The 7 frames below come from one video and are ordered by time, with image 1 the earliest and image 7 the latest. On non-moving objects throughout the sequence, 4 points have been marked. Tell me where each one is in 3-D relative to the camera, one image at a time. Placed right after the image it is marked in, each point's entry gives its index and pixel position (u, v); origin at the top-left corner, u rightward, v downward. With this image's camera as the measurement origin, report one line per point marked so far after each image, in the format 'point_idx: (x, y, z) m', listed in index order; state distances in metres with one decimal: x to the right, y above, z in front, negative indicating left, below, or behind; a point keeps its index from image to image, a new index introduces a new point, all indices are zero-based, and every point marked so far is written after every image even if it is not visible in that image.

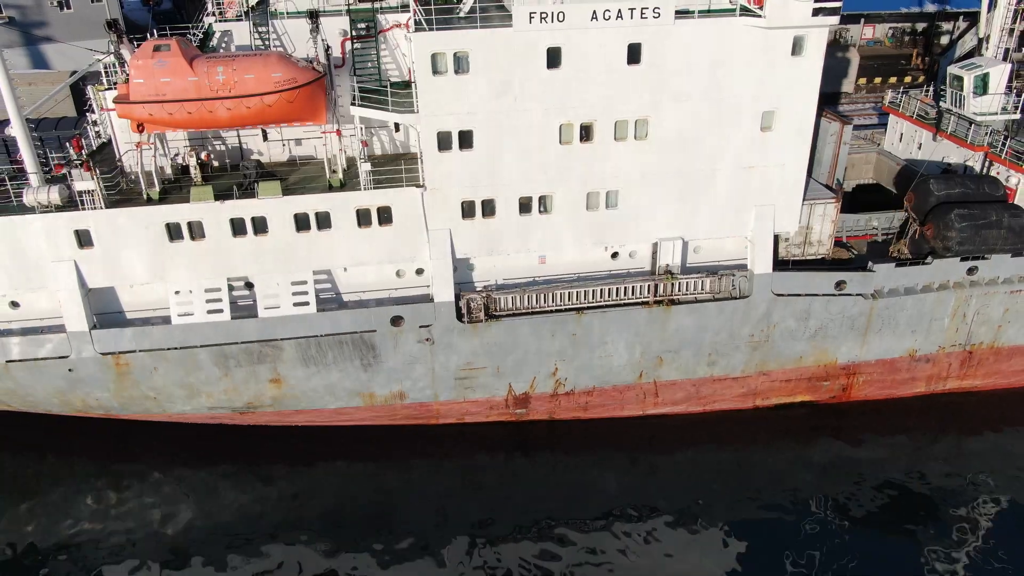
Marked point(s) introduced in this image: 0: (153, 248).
0: (-4.6, +0.5, +10.1) m
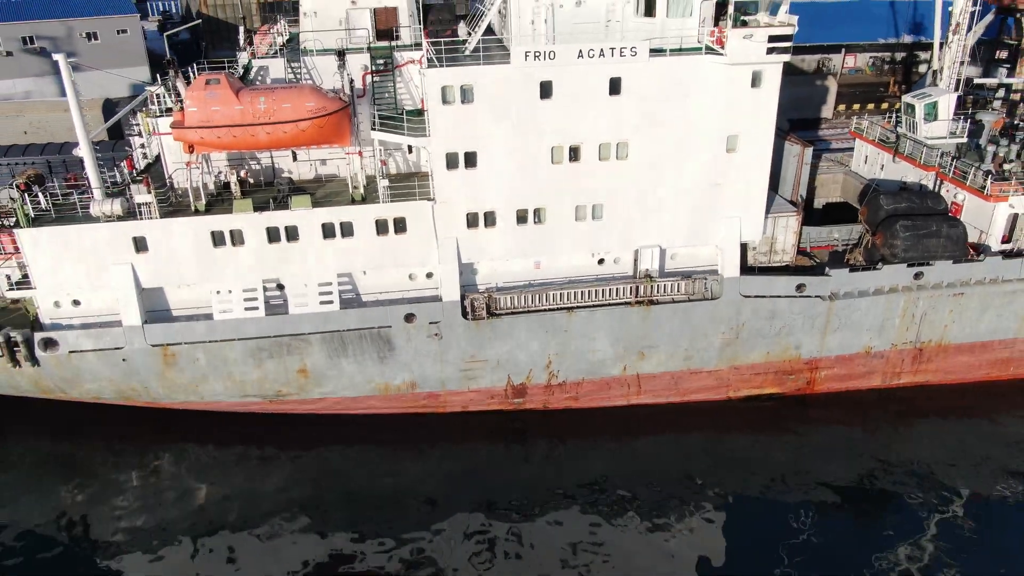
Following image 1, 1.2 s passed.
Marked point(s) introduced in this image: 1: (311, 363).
0: (-4.7, +0.5, +11.7) m
1: (-3.2, -1.2, +12.2) m
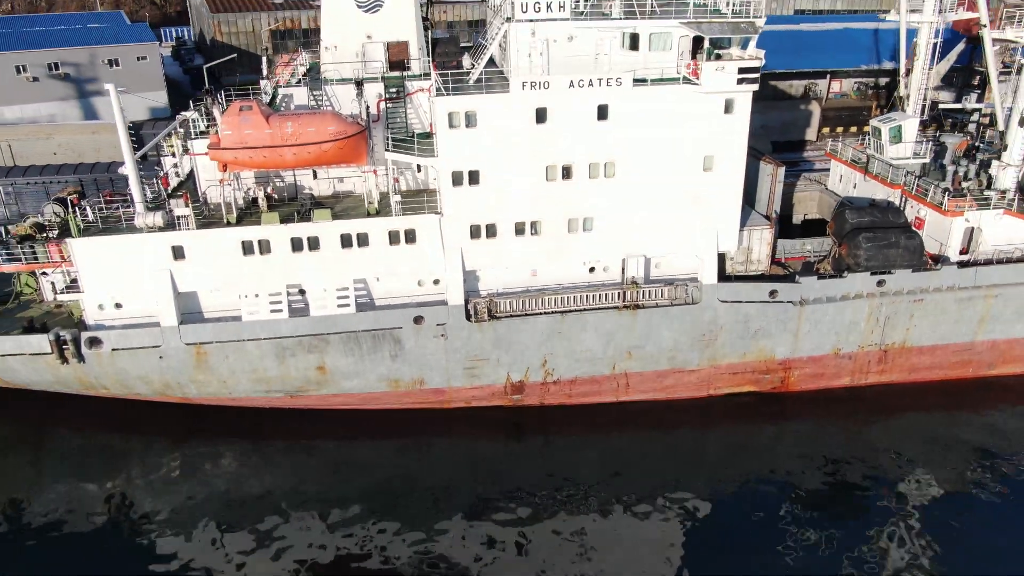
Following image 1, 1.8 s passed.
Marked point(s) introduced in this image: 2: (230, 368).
0: (-4.7, +0.5, +13.0) m
1: (-3.2, -1.3, +13.5) m
2: (-4.9, -1.4, +13.4) m
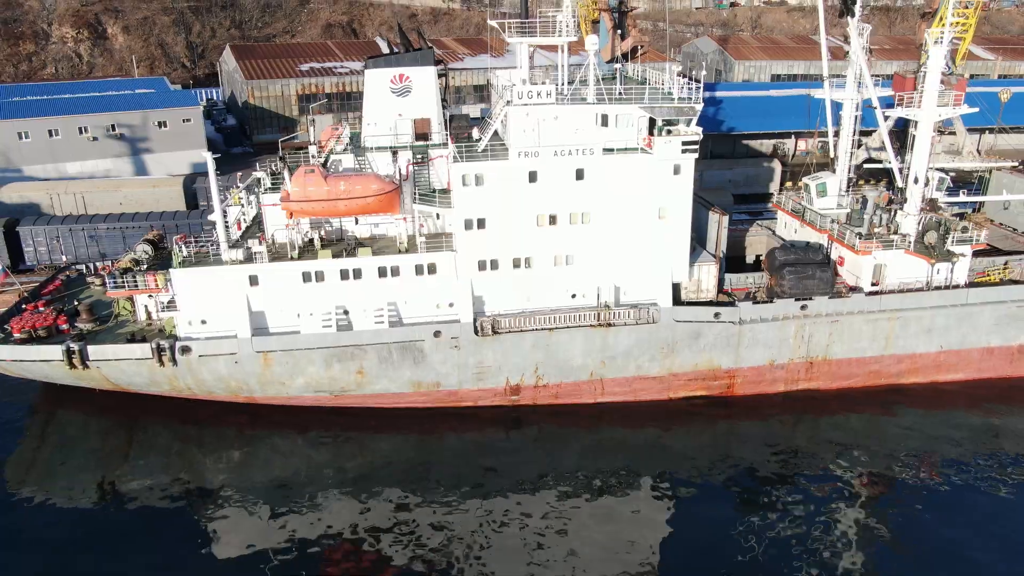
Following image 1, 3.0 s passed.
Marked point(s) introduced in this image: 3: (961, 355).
0: (-4.7, 0.0, +16.7) m
1: (-3.2, -1.7, +17.1) m
2: (-4.9, -1.8, +17.0) m
3: (+11.1, -1.7, +19.1) m
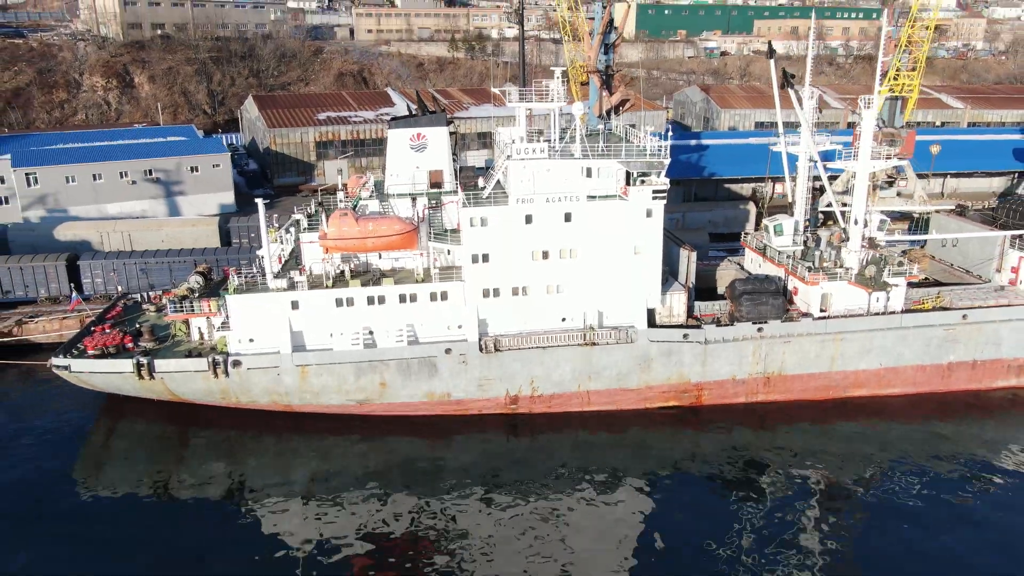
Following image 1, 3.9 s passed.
0: (-4.7, -0.6, +19.9) m
1: (-3.2, -2.4, +20.2) m
2: (-4.9, -2.5, +20.1) m
3: (+11.1, -2.4, +22.2) m
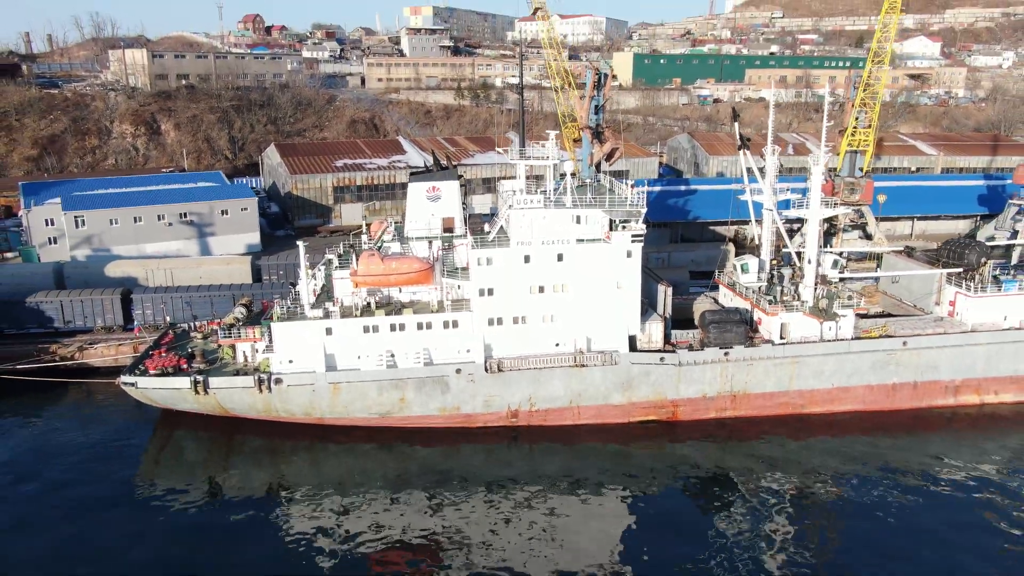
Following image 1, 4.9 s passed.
0: (-4.7, -1.5, +23.4) m
1: (-3.2, -3.3, +23.6) m
2: (-4.9, -3.3, +23.5) m
3: (+11.1, -3.4, +25.5) m
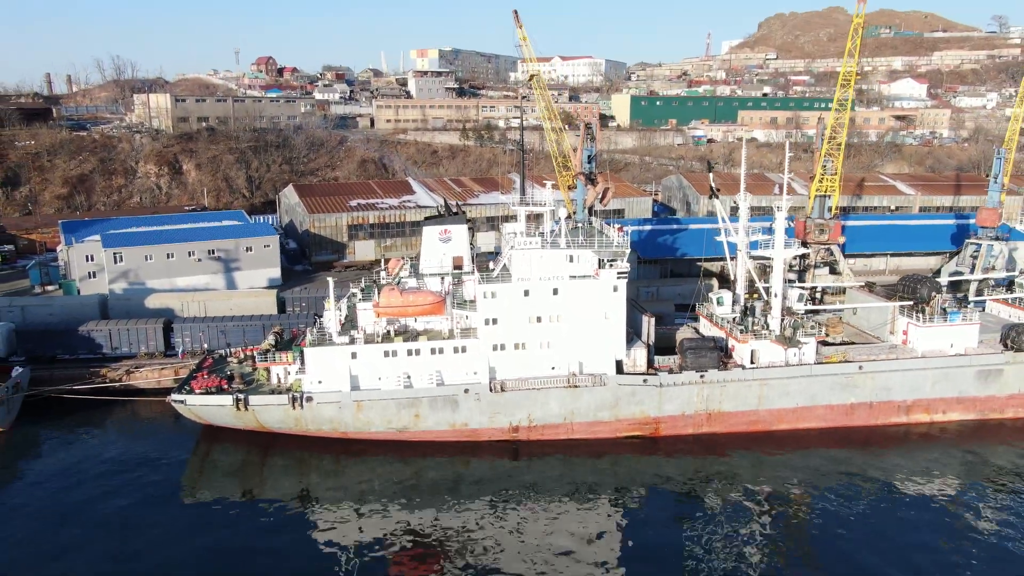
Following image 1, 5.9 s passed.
0: (-4.6, -2.5, +26.8) m
1: (-3.2, -4.3, +26.9) m
2: (-4.9, -4.4, +26.8) m
3: (+11.1, -4.5, +28.8) m
